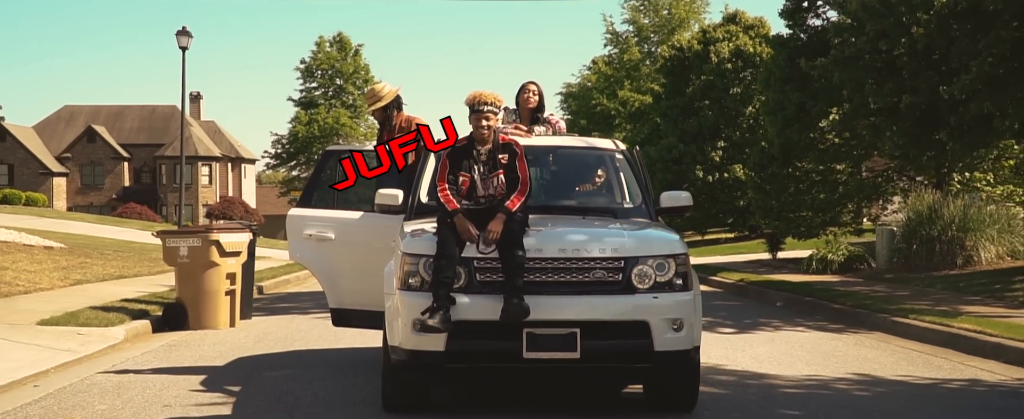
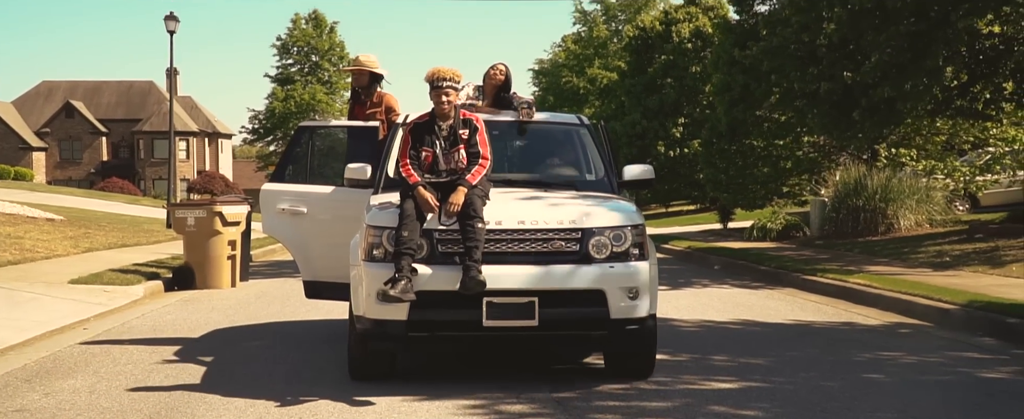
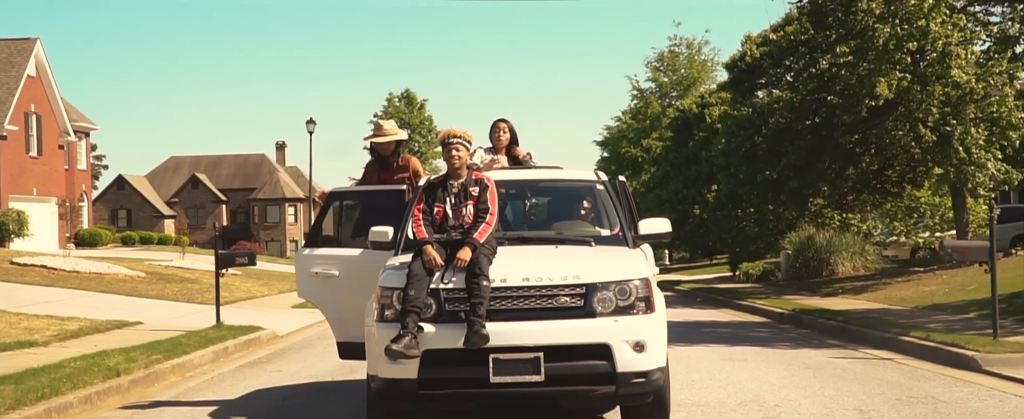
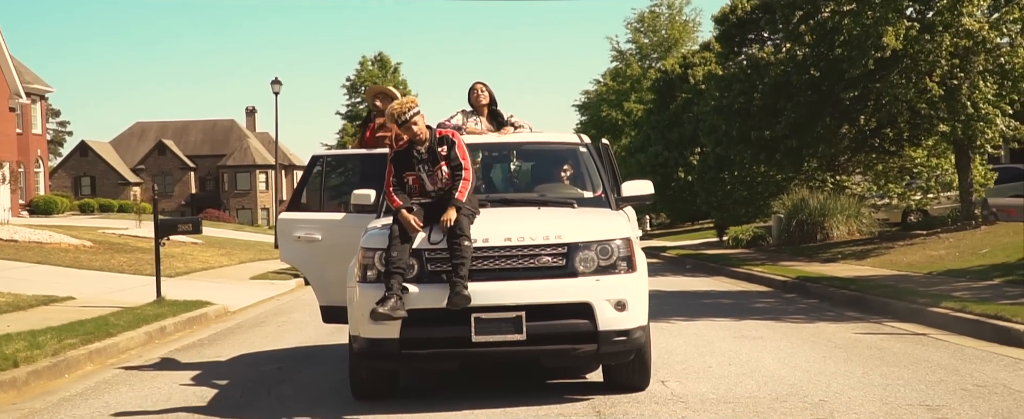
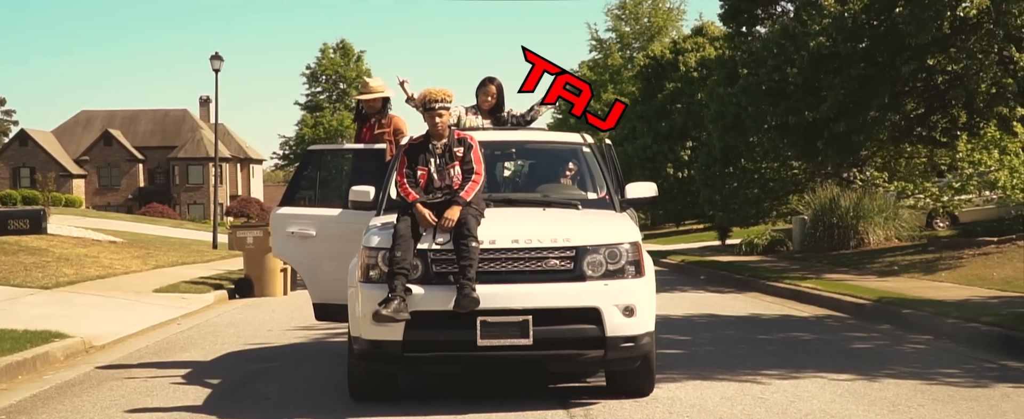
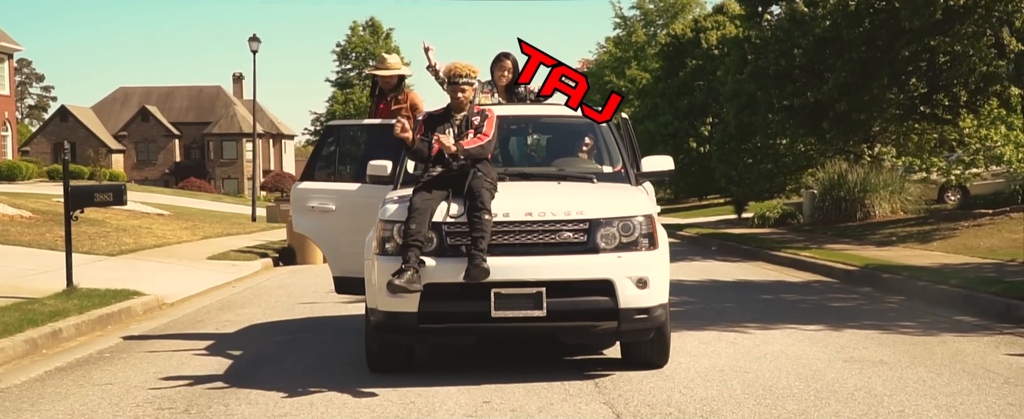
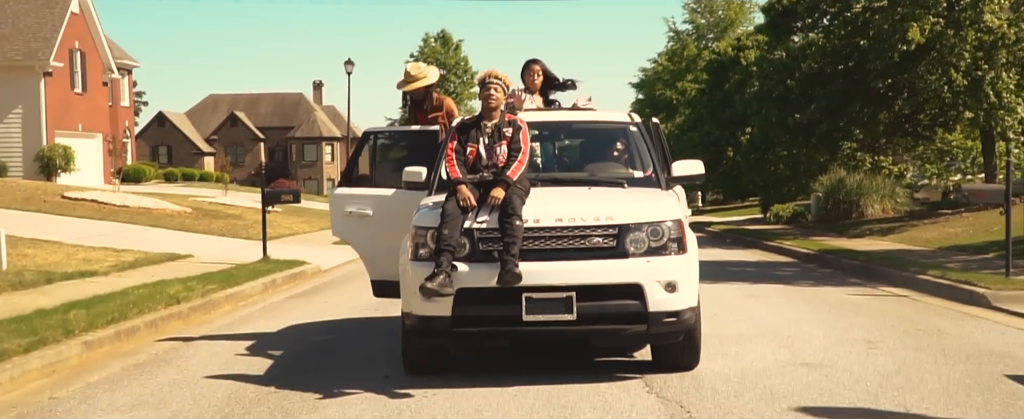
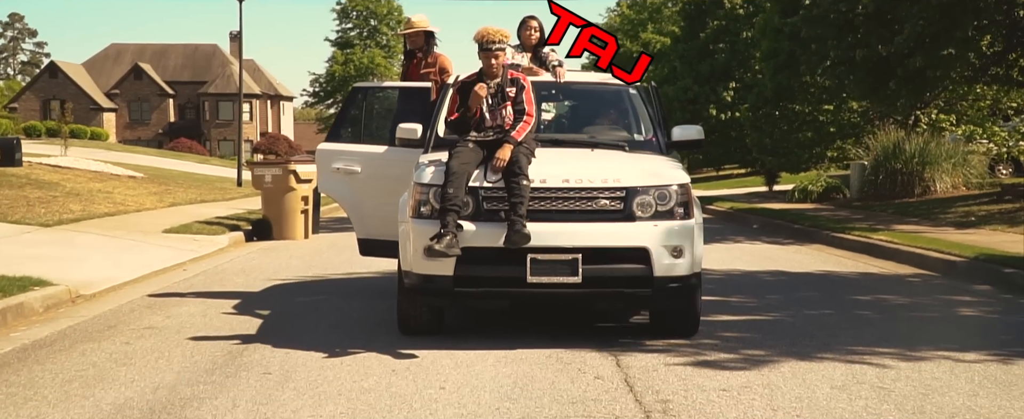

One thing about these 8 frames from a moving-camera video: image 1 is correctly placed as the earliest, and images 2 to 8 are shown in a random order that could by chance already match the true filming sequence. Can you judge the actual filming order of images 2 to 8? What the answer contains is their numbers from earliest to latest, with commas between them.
2, 8, 5, 6, 4, 3, 7
